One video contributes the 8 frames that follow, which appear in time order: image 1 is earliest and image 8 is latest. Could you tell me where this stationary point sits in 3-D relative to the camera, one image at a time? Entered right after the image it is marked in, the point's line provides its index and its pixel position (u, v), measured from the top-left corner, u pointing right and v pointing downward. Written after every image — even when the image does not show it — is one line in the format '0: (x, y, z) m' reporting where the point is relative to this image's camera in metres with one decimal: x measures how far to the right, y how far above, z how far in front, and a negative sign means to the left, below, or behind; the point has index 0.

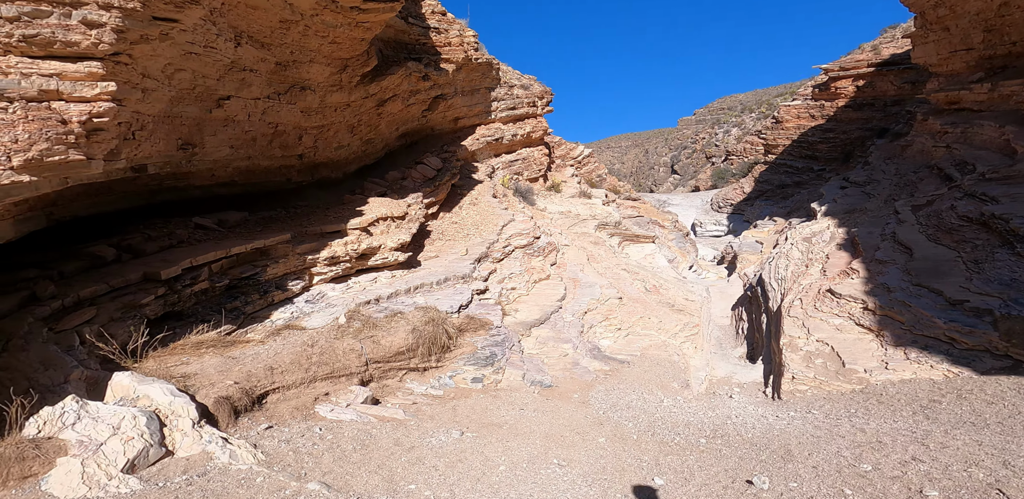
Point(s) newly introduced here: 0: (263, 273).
0: (-3.4, -0.3, +6.8) m
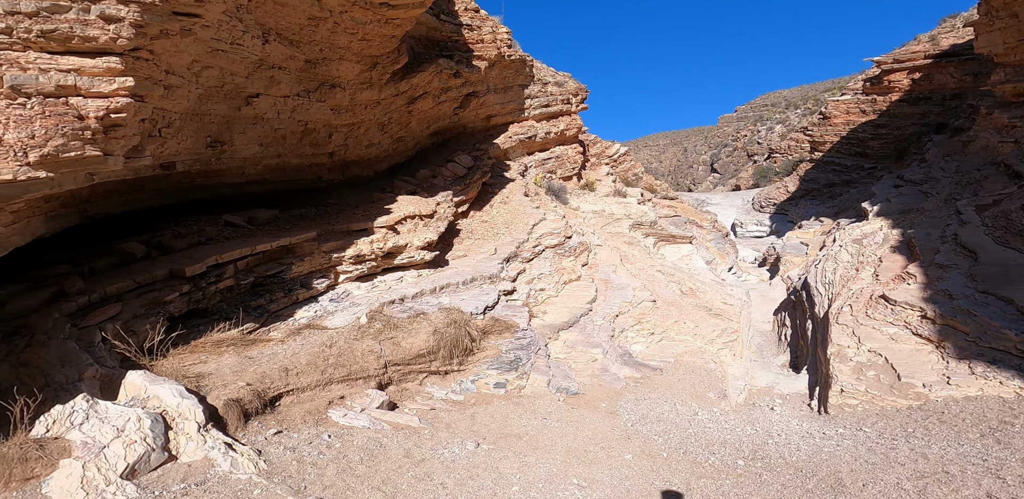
0: (-3.0, -0.3, +6.8) m
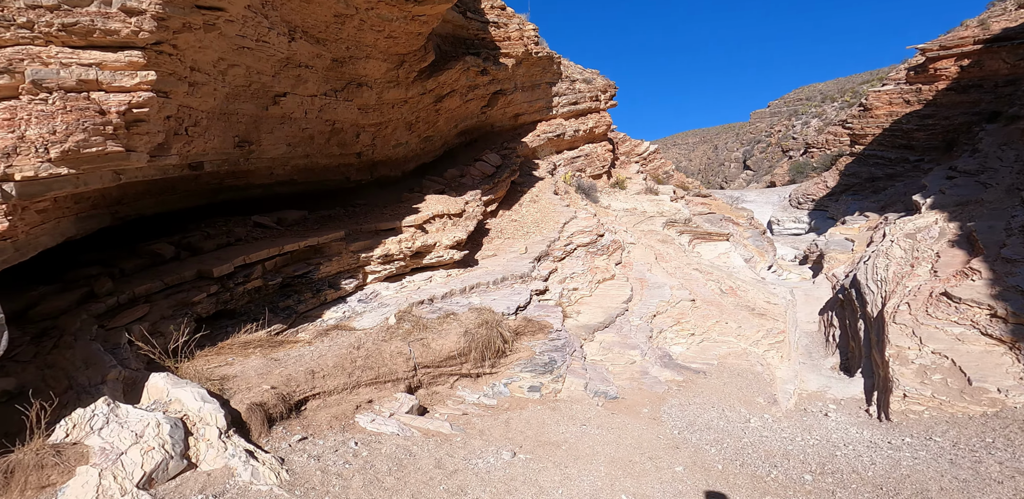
0: (-2.6, -0.3, +6.7) m
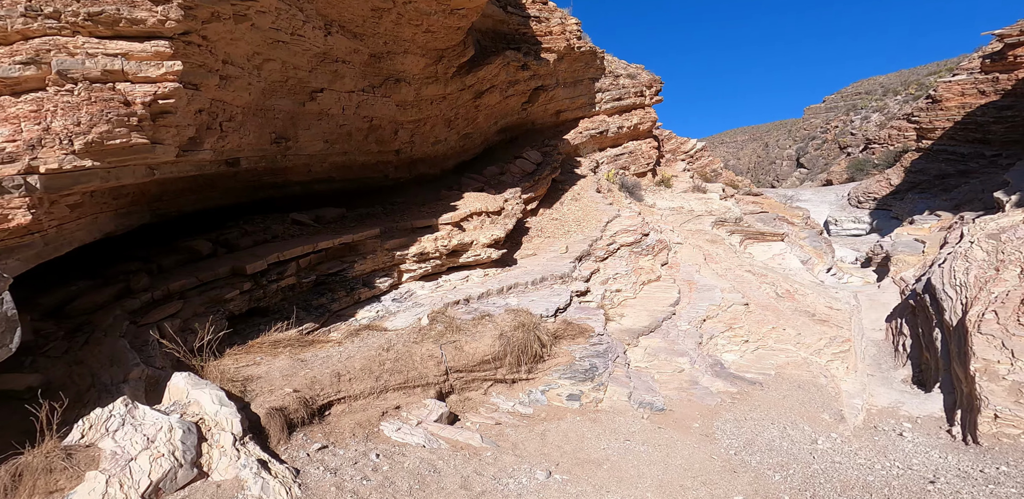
0: (-2.1, -0.3, +6.5) m
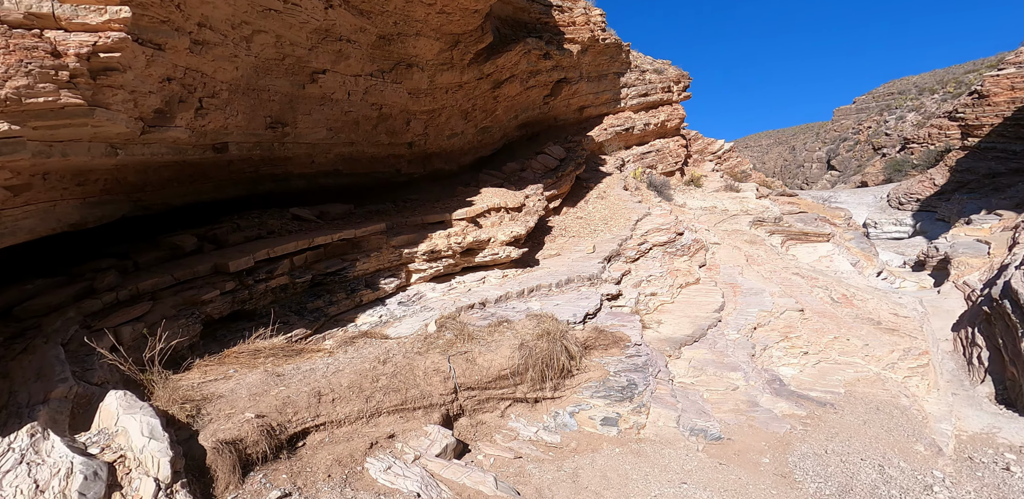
0: (-1.9, -0.2, +5.8) m
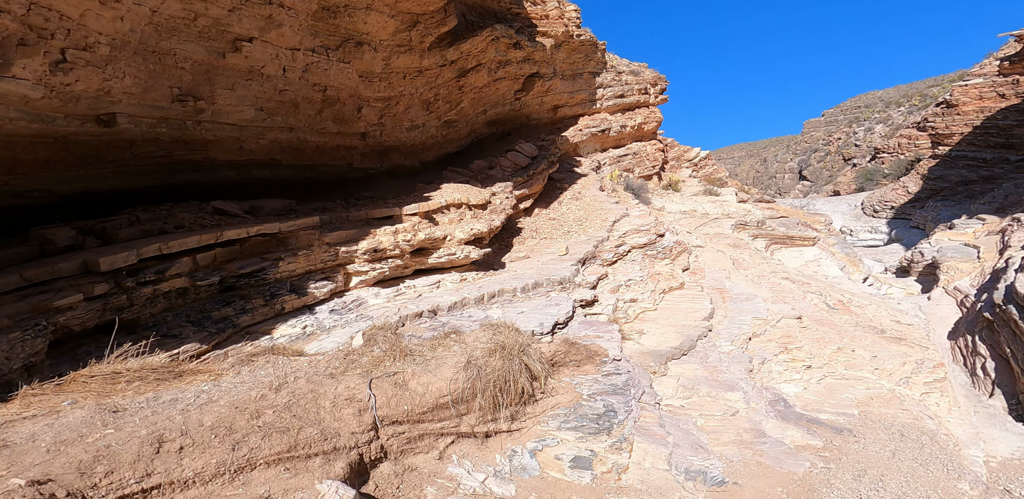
0: (-2.3, -0.2, +4.8) m
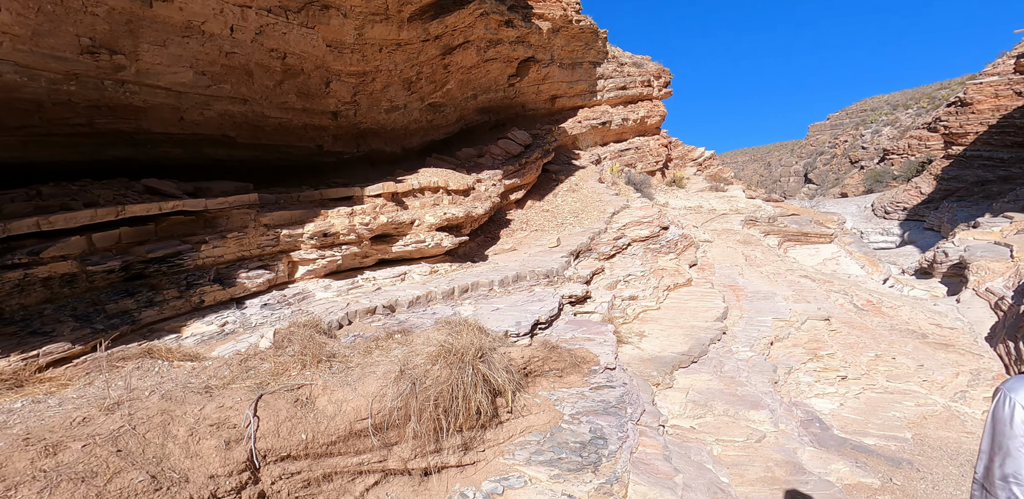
0: (-2.5, 0.0, +3.9) m
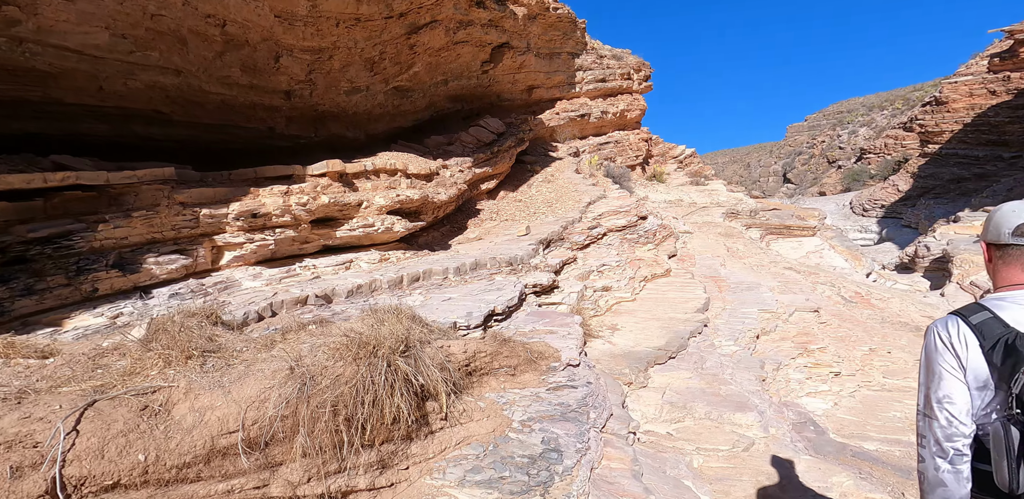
0: (-2.8, +0.1, +3.3) m
